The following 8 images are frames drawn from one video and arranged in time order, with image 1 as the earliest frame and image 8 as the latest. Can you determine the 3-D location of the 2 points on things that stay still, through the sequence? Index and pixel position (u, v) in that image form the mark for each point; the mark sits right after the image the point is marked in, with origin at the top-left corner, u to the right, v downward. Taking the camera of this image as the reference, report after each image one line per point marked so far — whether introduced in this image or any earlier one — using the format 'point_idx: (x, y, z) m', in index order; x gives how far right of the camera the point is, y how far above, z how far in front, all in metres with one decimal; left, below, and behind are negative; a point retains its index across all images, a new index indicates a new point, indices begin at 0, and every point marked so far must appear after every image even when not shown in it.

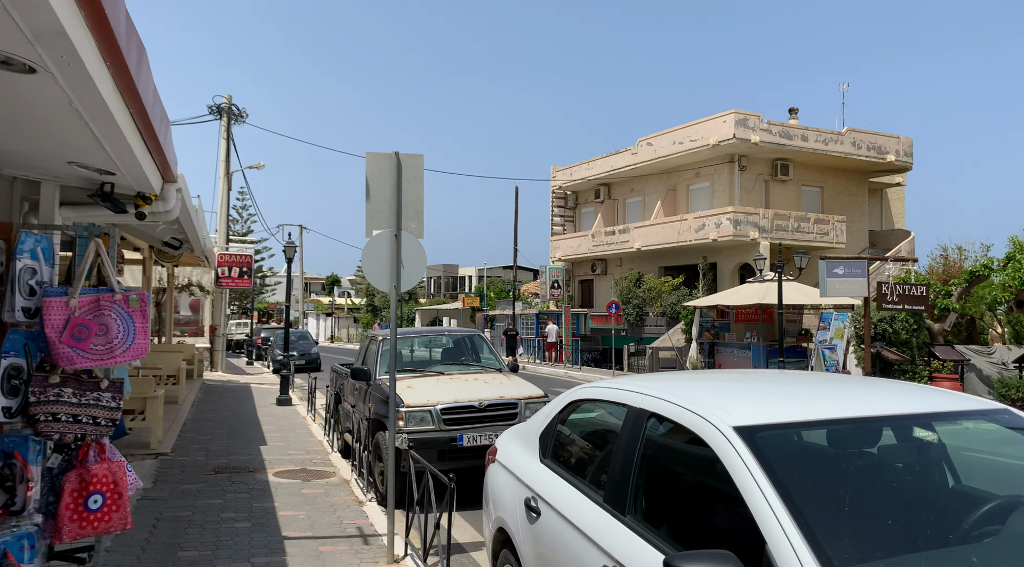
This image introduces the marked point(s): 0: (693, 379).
0: (+0.9, -0.4, +3.5) m
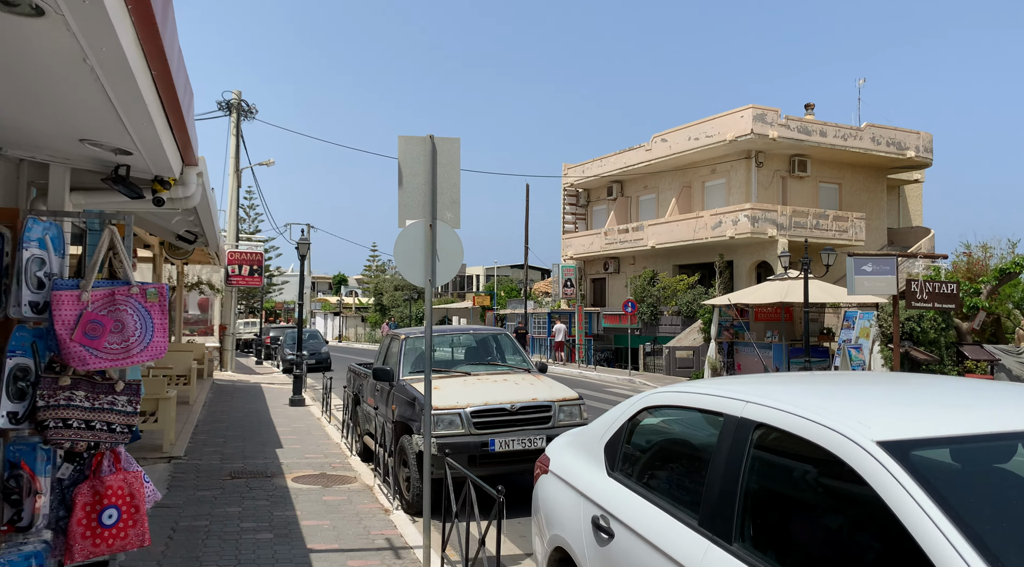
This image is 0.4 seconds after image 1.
0: (+1.2, -0.4, +3.1) m
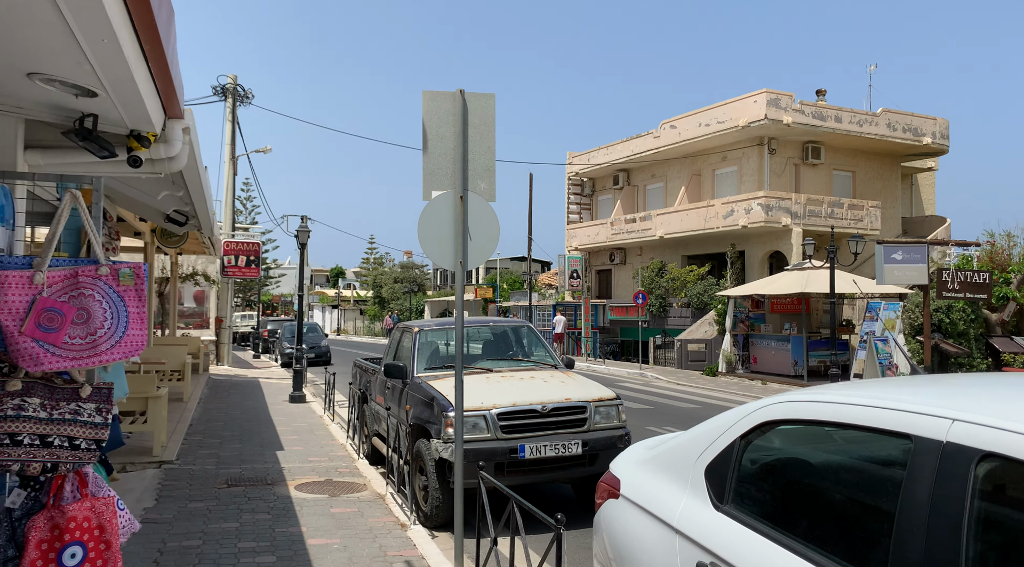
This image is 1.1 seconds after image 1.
0: (+1.4, -0.3, +2.3) m
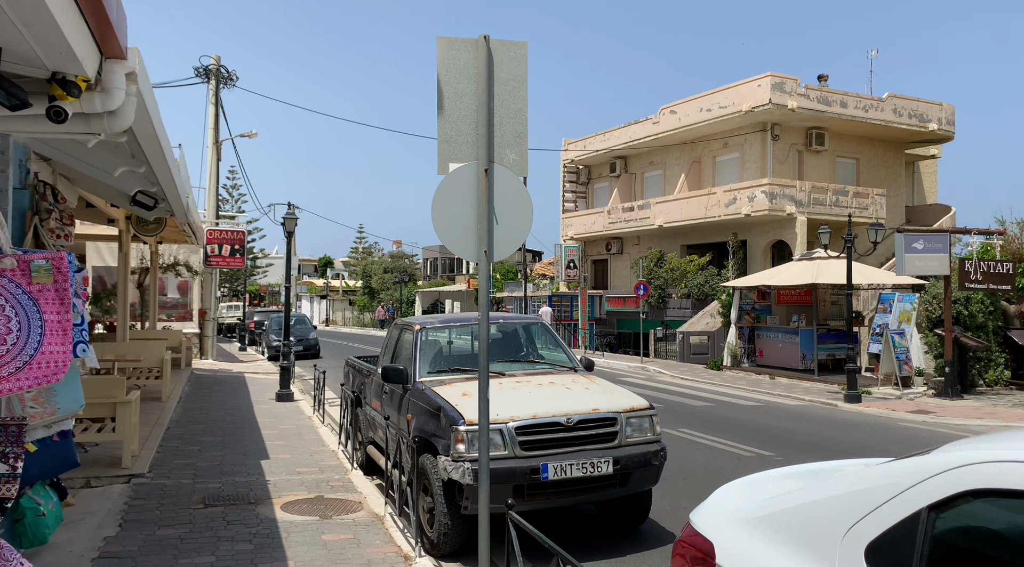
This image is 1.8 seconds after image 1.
0: (+1.6, -0.3, +1.4) m
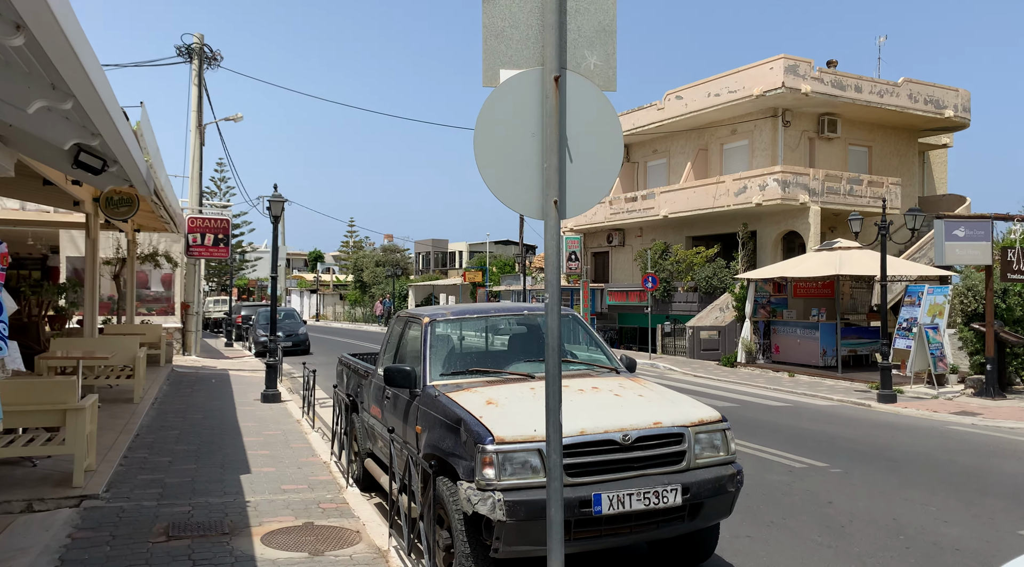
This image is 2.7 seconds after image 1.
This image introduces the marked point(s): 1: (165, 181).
0: (+1.9, -0.2, +0.3) m
1: (-4.9, +1.5, +10.7) m
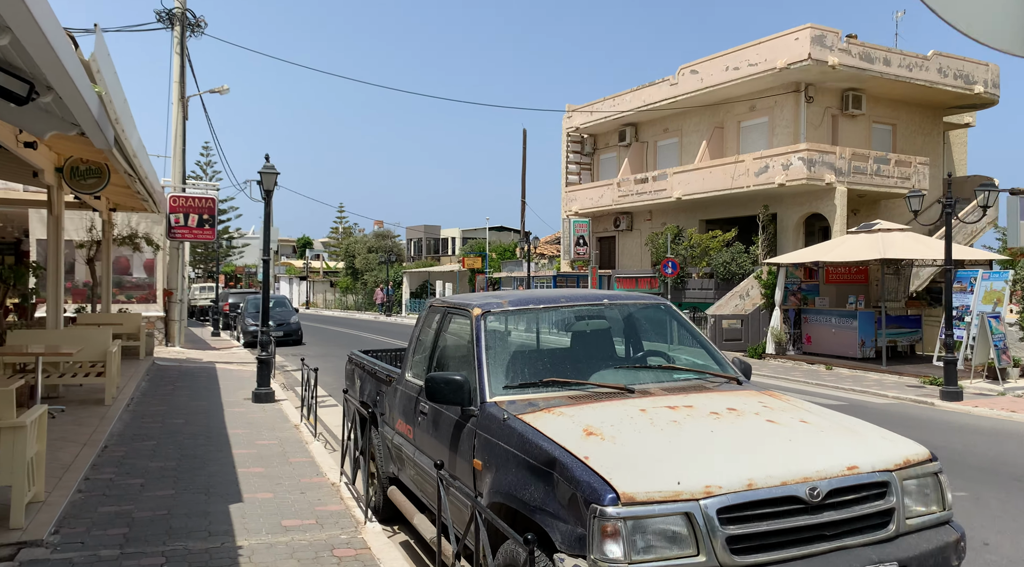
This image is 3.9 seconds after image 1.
0: (+2.5, -0.2, -1.2) m
1: (-4.5, +1.7, +9.1) m
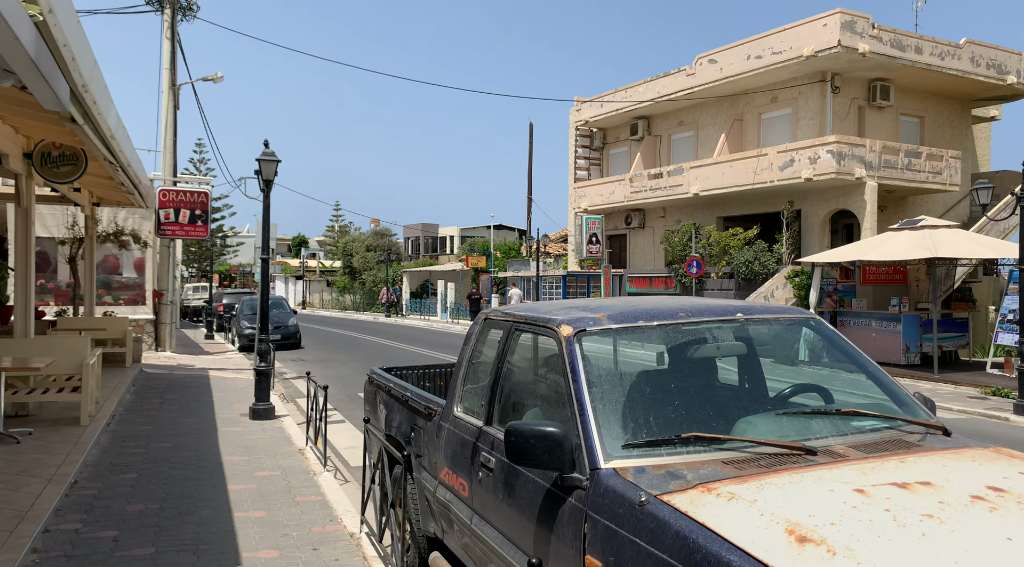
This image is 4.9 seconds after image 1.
0: (+3.0, -0.3, -2.4) m
1: (-4.1, +1.7, +7.8) m
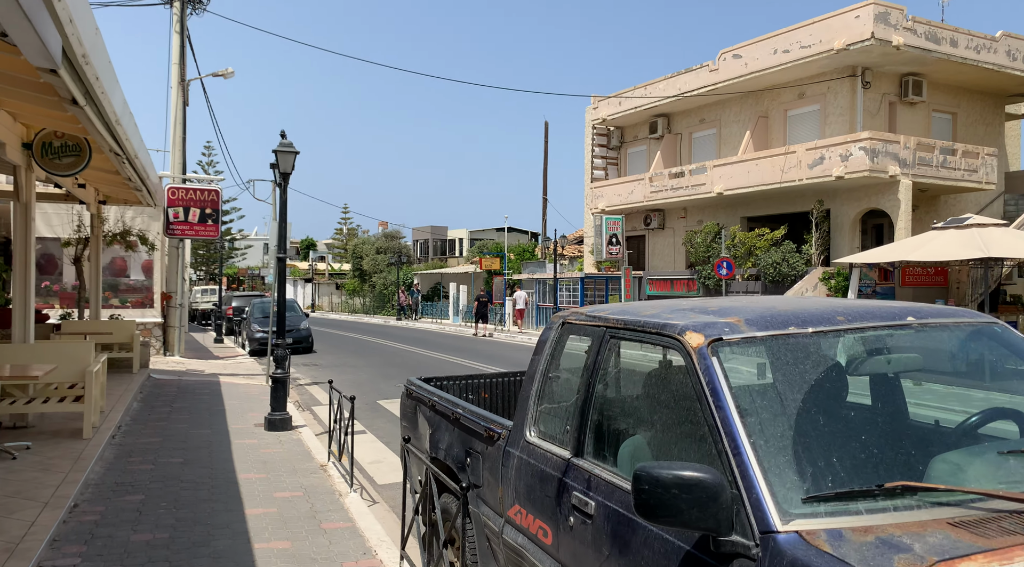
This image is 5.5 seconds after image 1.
0: (+3.3, -0.2, -3.2) m
1: (-3.7, +1.7, +7.1) m
